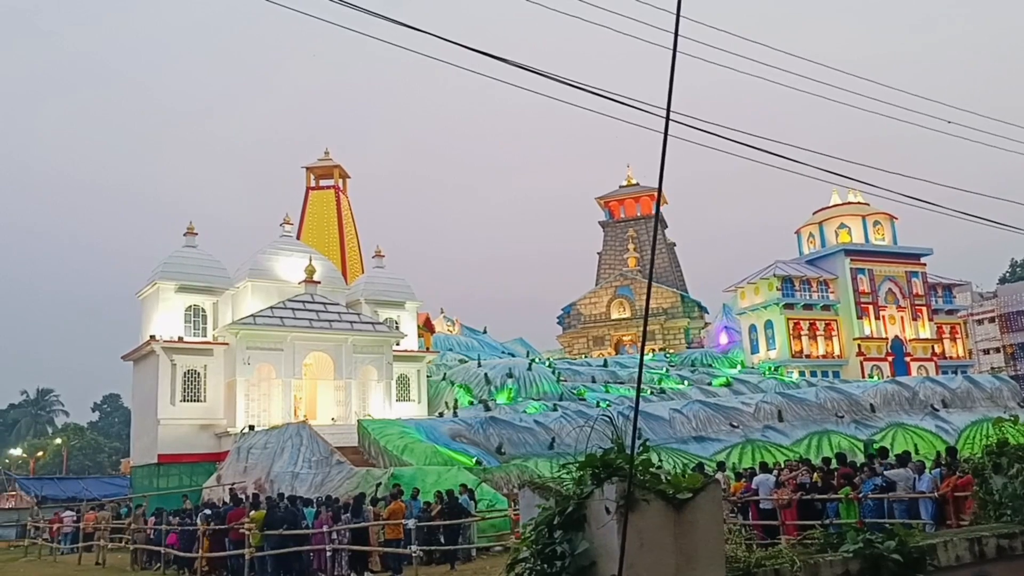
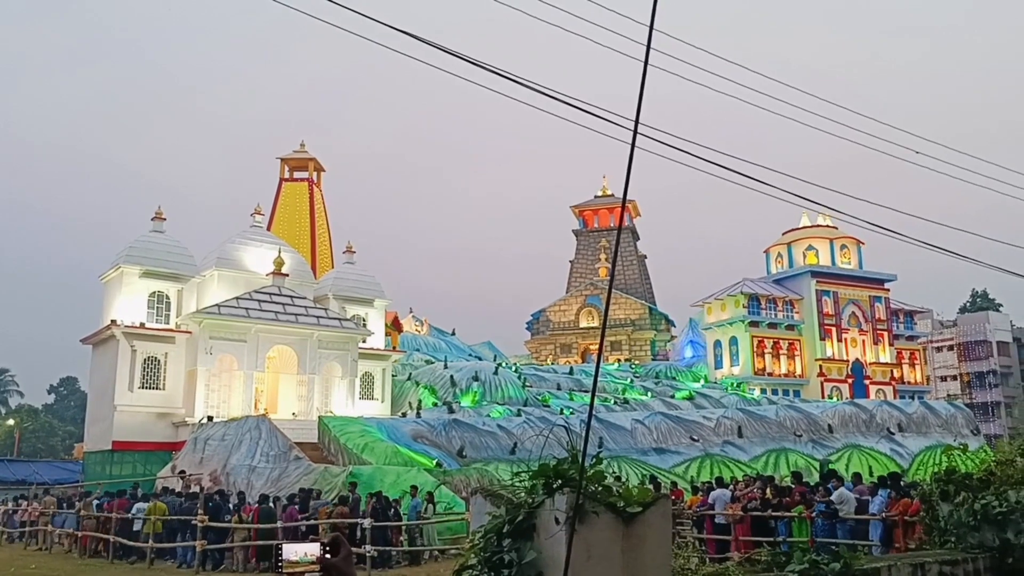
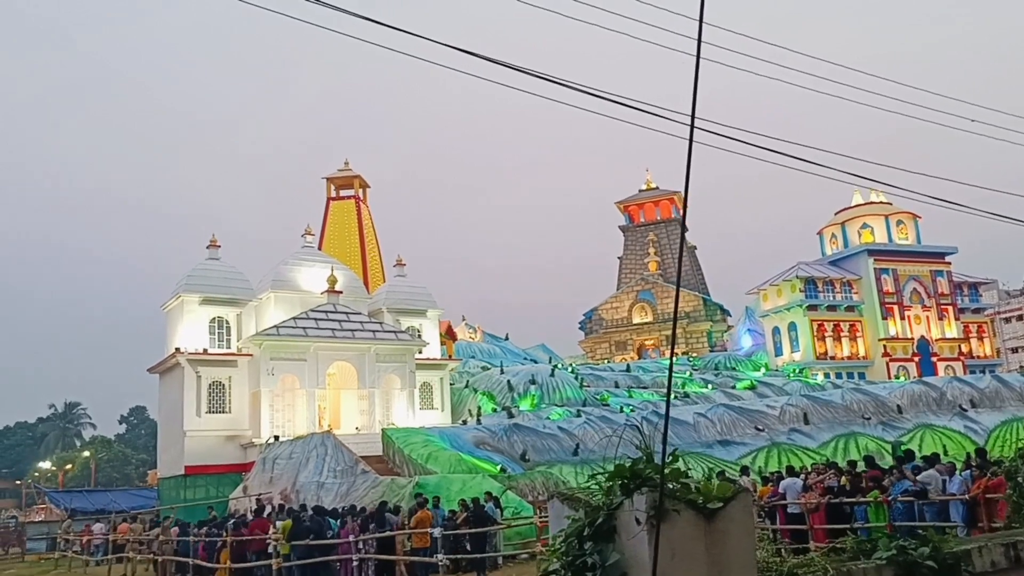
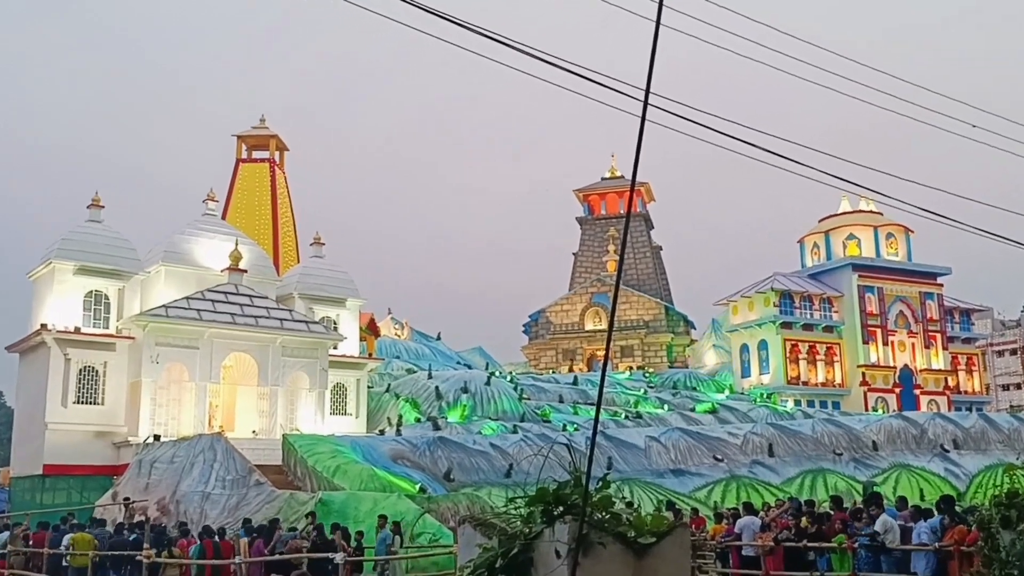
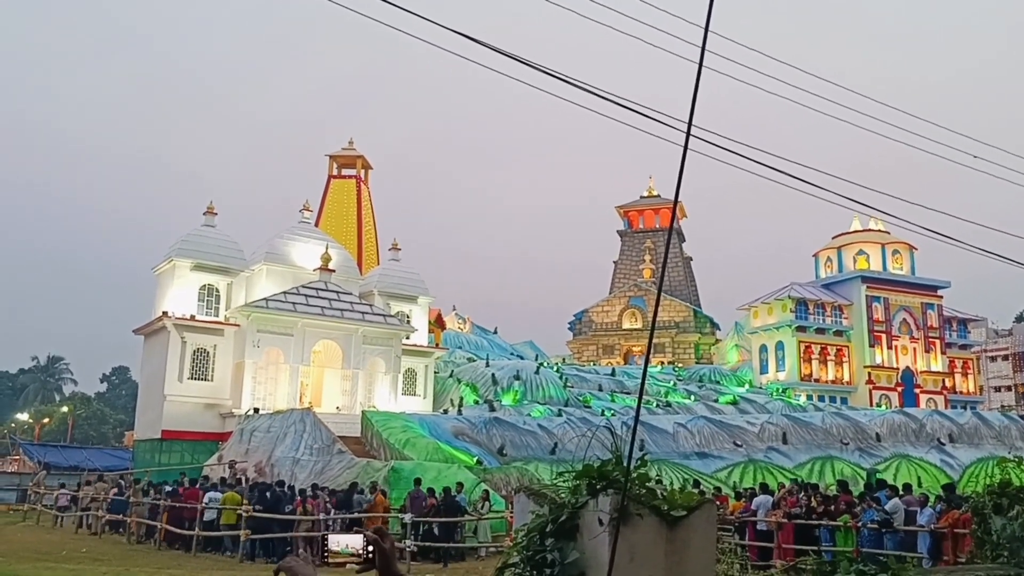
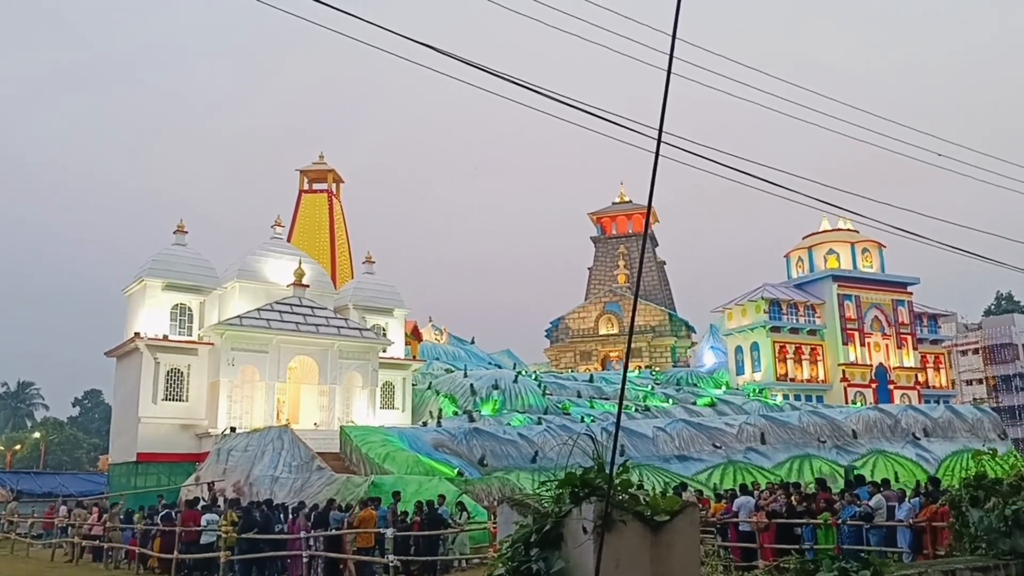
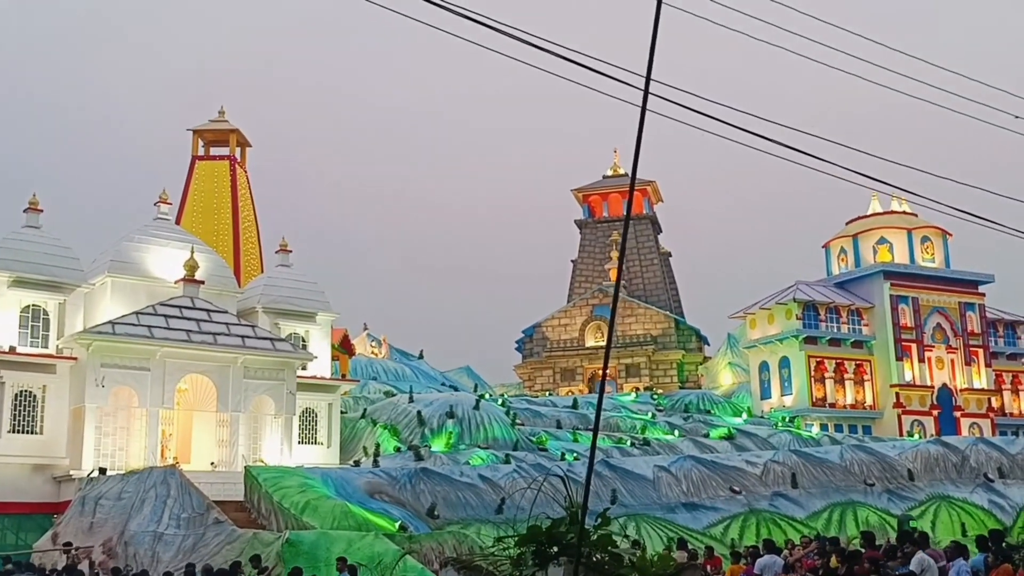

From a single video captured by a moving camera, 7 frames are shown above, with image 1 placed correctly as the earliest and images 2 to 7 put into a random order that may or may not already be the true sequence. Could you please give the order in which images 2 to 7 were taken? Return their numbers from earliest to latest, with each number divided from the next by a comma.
3, 6, 5, 2, 4, 7
